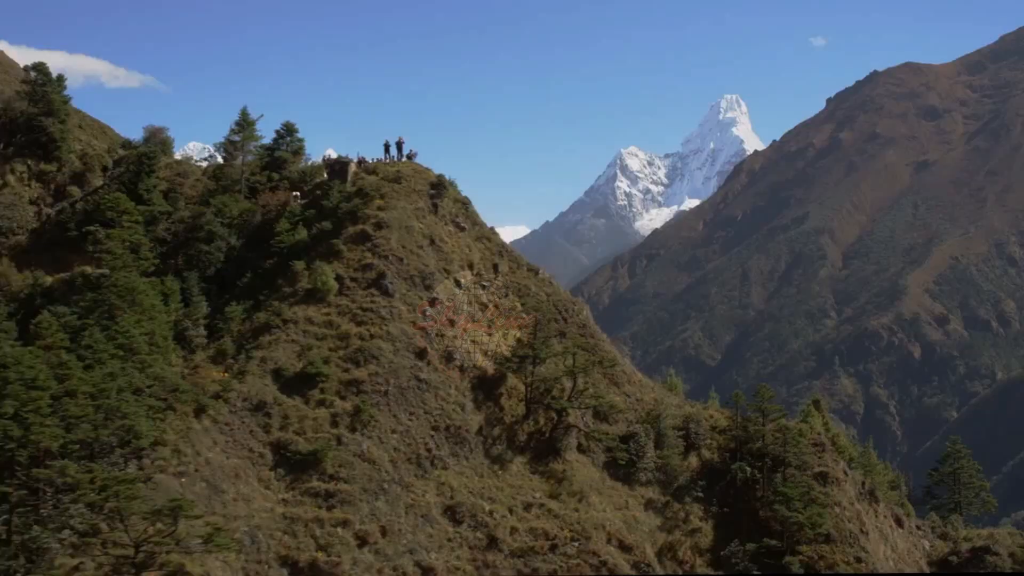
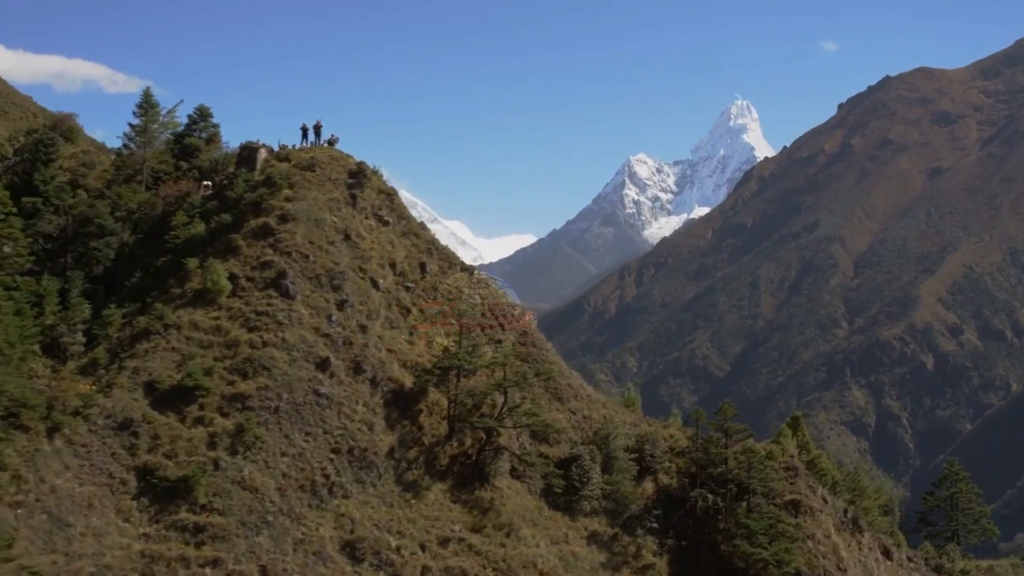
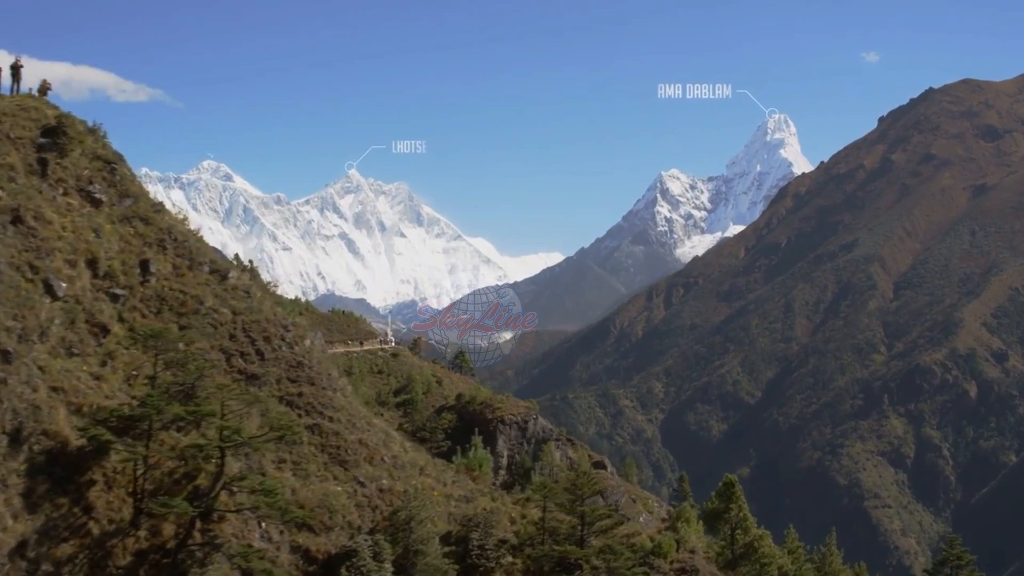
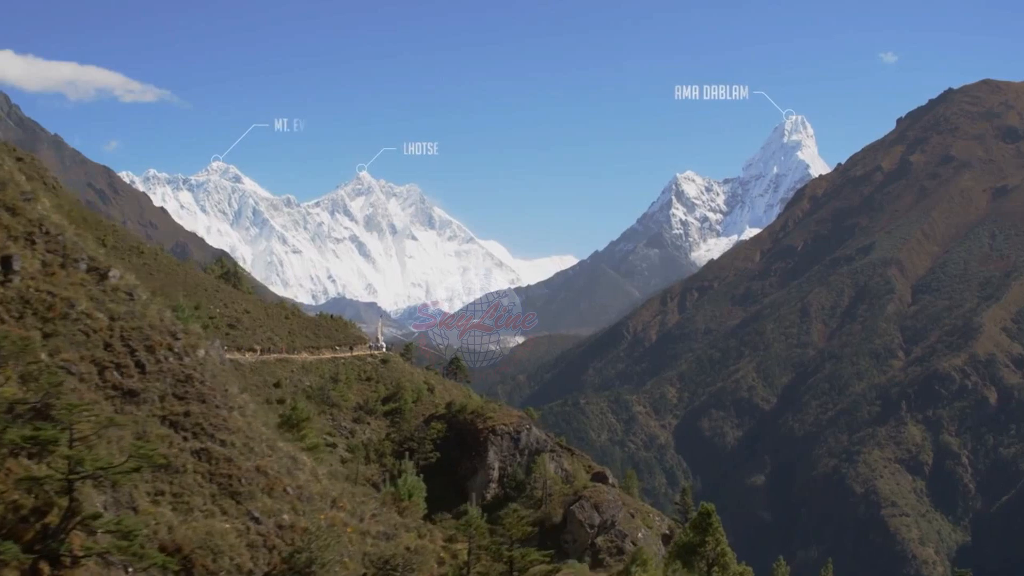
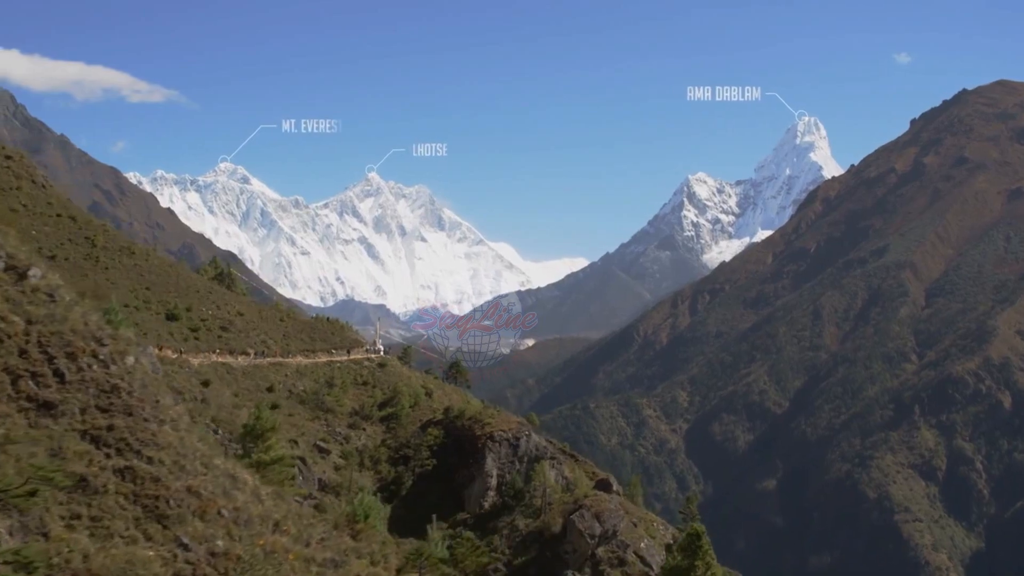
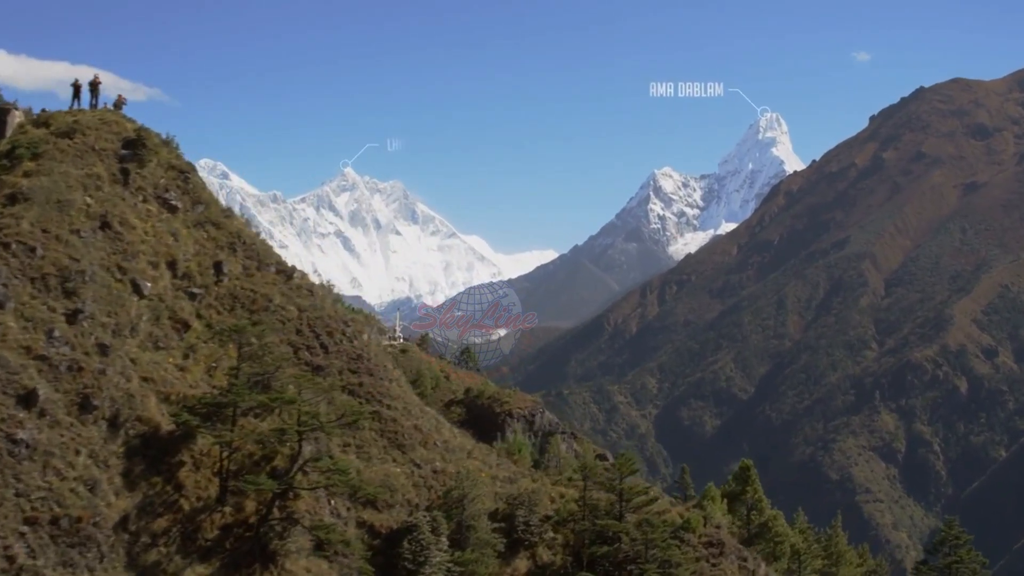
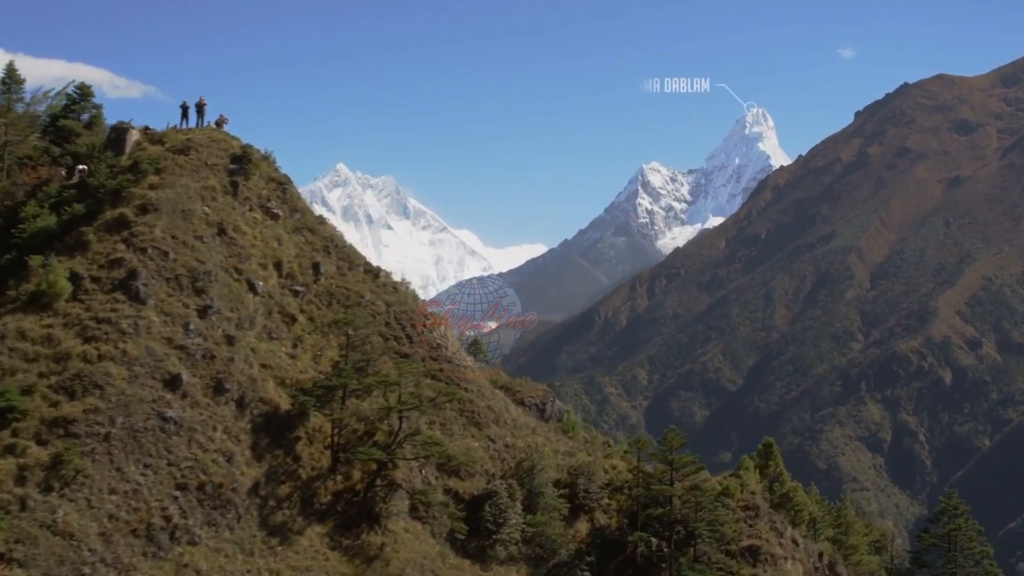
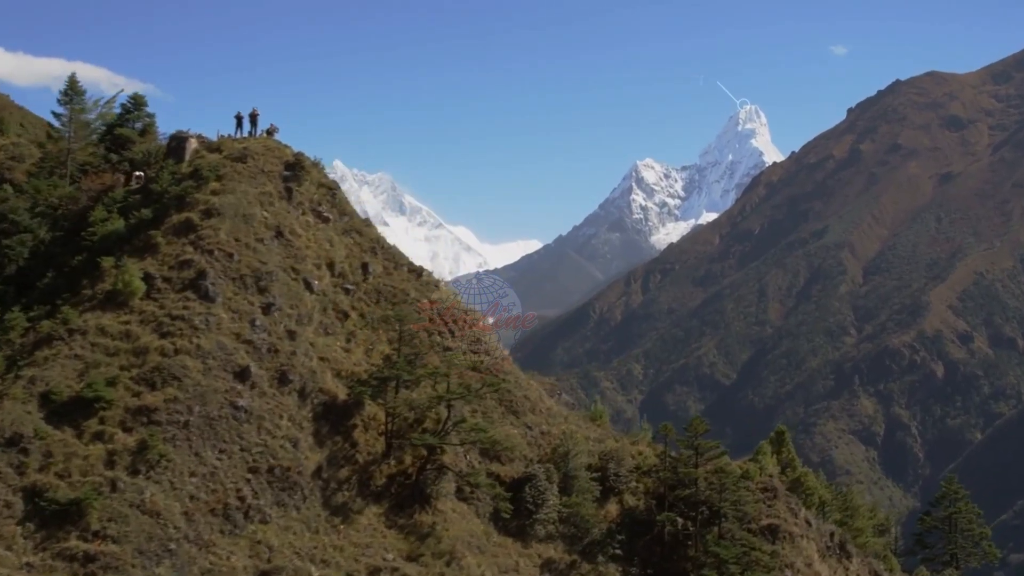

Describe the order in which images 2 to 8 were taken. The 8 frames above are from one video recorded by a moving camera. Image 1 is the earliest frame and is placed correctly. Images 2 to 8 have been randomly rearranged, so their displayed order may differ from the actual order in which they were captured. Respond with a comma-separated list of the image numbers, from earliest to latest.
2, 8, 7, 6, 3, 4, 5
